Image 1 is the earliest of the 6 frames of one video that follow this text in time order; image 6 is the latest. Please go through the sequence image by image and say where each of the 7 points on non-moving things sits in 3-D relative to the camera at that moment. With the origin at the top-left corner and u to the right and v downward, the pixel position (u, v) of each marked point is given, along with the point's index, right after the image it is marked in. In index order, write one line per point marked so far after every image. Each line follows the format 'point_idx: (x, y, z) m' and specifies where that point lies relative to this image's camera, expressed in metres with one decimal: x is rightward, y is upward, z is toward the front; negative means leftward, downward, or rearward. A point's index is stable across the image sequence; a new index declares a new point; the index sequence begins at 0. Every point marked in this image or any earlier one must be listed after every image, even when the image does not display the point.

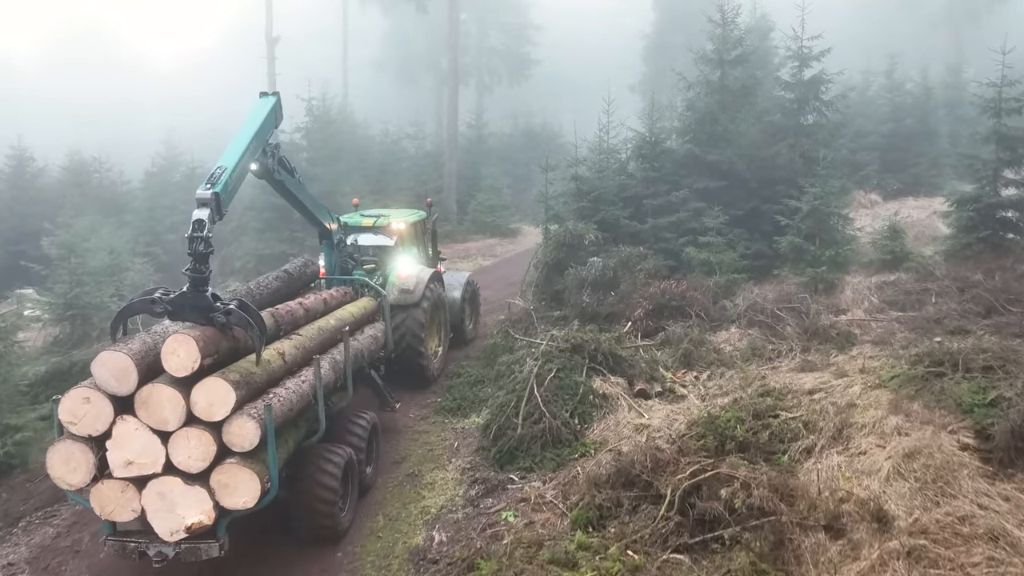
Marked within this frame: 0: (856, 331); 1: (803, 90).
0: (+2.7, -0.3, +7.6) m
1: (+3.0, +2.1, +10.2) m
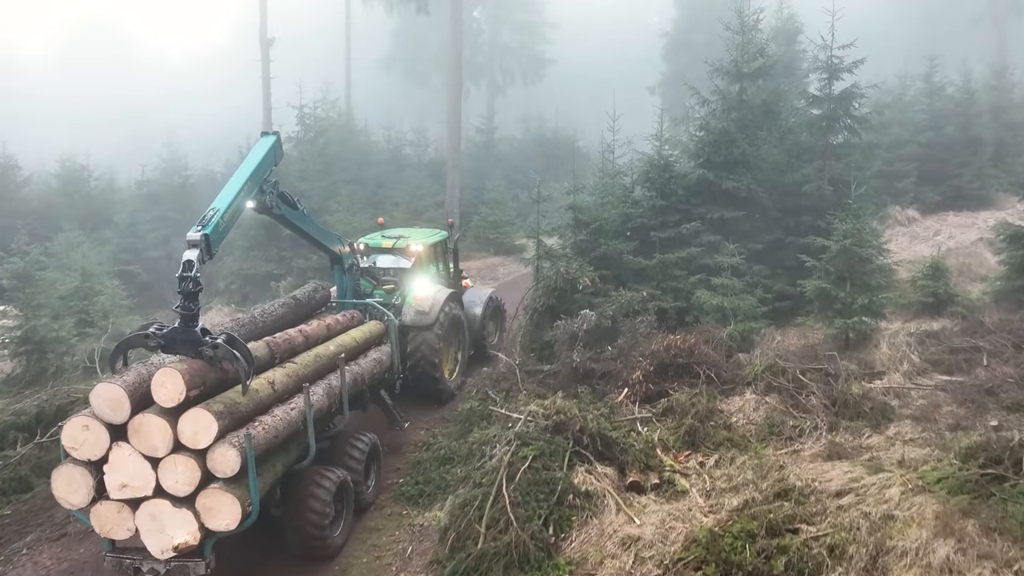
0: (+2.5, -0.7, +6.5) m
1: (+2.9, +1.7, +9.0) m
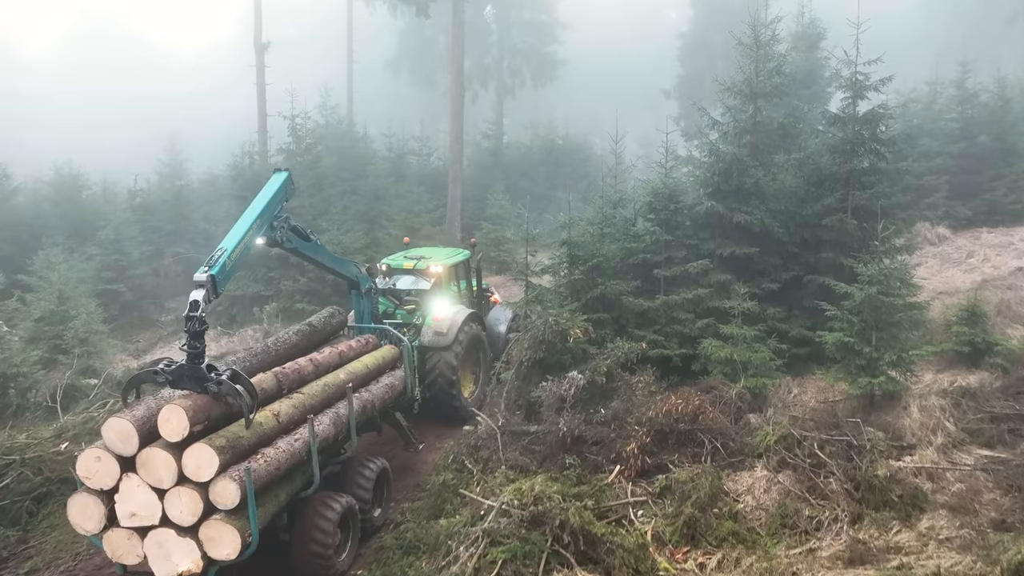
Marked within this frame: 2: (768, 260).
0: (+2.4, -1.1, +5.6) m
1: (+2.8, +1.3, +8.1) m
2: (+2.1, +0.2, +8.1) m
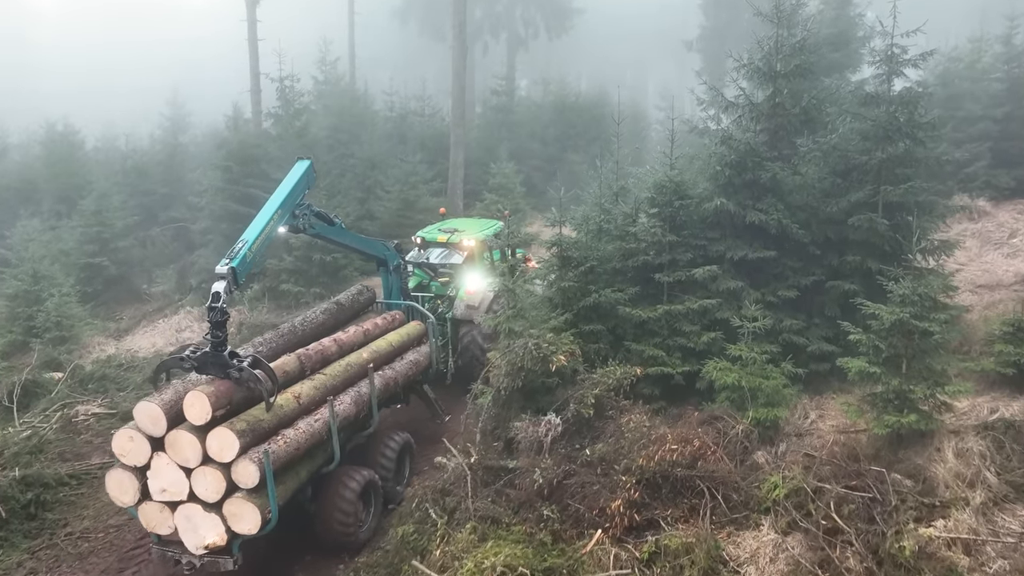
0: (+2.2, -1.3, +4.7) m
1: (+2.7, +1.3, +7.0) m
2: (+2.0, +0.2, +7.2) m
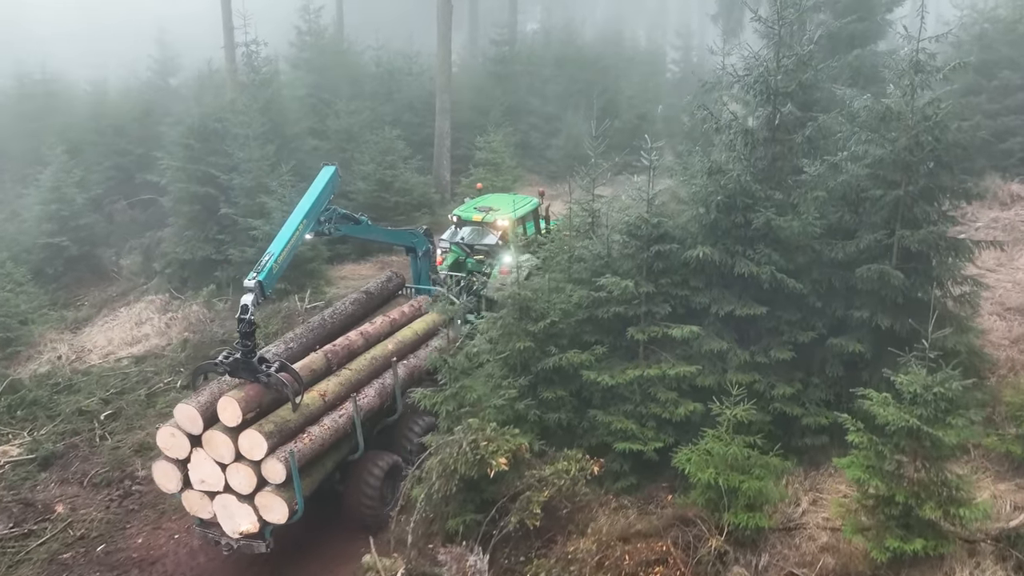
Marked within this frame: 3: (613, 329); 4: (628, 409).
0: (+1.8, -1.9, +3.9) m
1: (+2.4, +0.9, +5.9) m
2: (+1.7, -0.2, +6.1) m
3: (+0.6, -0.3, +6.3) m
4: (+0.7, -0.7, +5.9) m
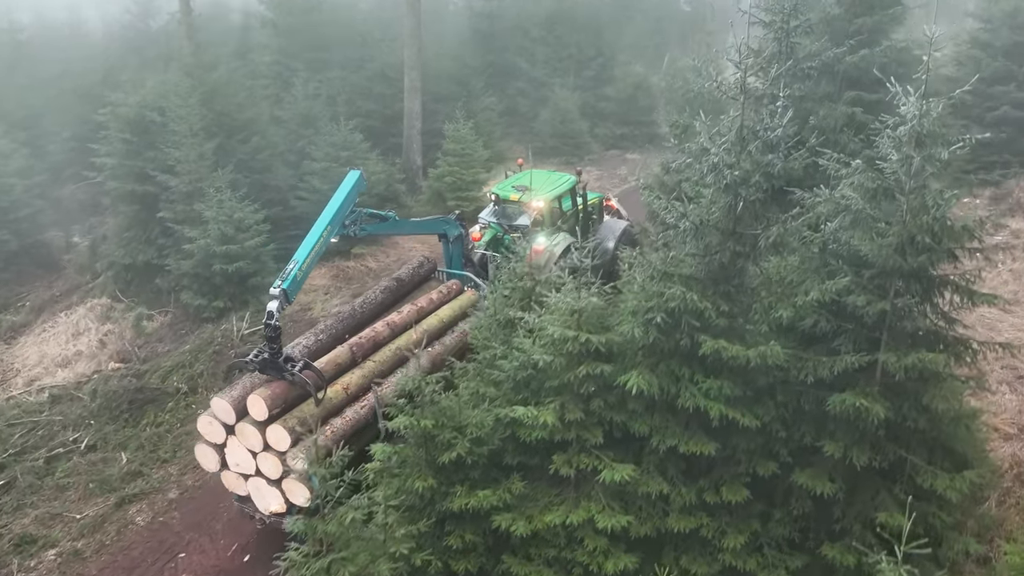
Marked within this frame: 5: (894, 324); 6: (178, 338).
0: (+1.2, -2.7, +3.0) m
1: (+1.9, +0.3, +4.8) m
2: (+1.2, -0.8, +5.1) m
3: (+0.1, -0.9, +5.3) m
4: (+0.2, -1.4, +5.0) m
5: (+1.9, -0.2, +4.8) m
6: (-3.3, -0.5, +9.7) m
